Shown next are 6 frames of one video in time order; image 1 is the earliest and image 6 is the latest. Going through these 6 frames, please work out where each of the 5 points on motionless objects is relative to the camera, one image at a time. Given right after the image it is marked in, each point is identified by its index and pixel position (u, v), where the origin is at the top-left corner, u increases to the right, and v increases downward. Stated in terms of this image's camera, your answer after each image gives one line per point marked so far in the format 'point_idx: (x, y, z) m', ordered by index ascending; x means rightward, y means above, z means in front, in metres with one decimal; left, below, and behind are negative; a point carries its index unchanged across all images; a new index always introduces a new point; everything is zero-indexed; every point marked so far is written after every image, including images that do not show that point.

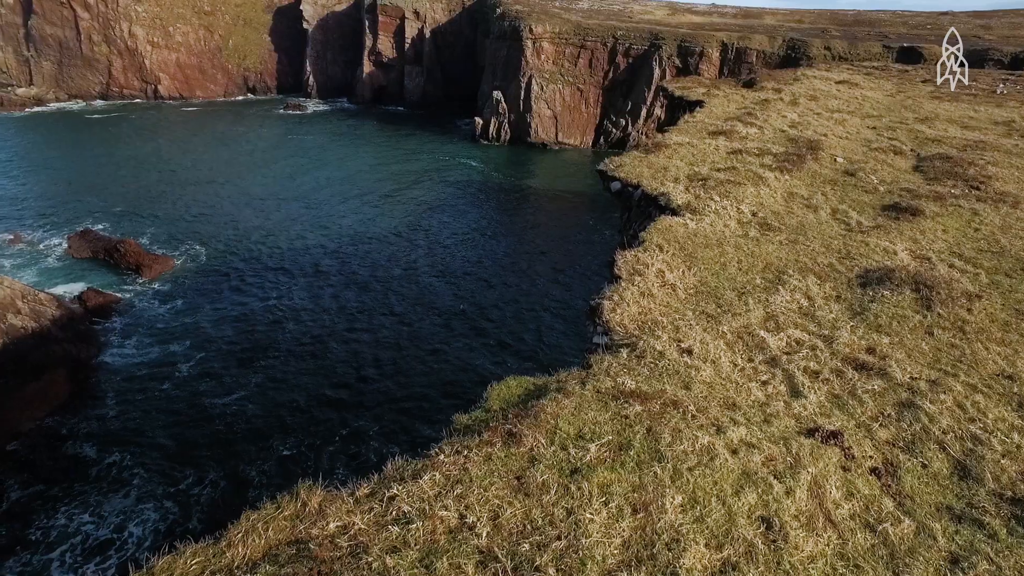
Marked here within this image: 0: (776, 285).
0: (+6.2, +0.1, +12.8) m
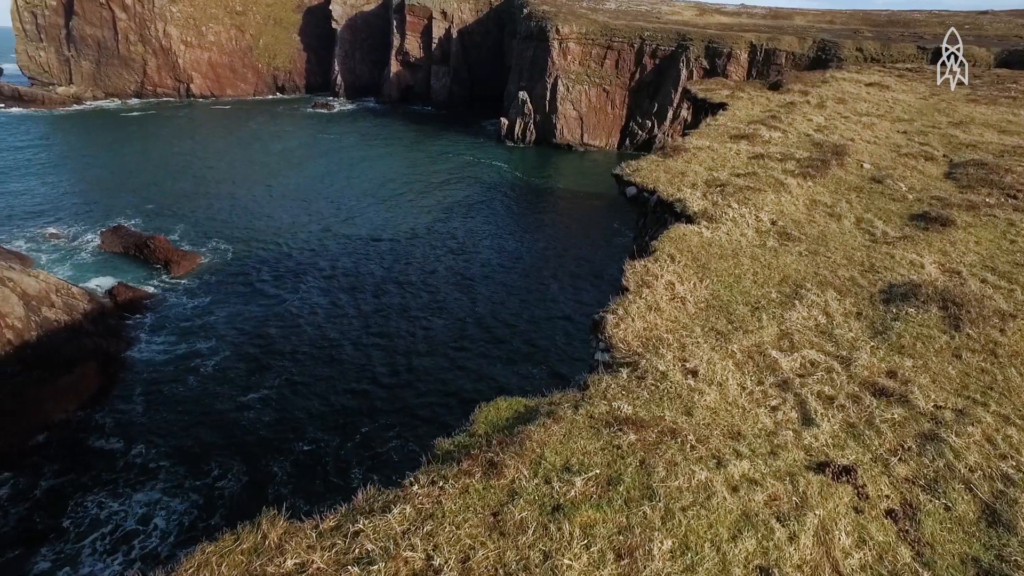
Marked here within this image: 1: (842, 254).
0: (+6.2, -0.3, +12.2) m
1: (+9.2, +0.9, +15.2) m
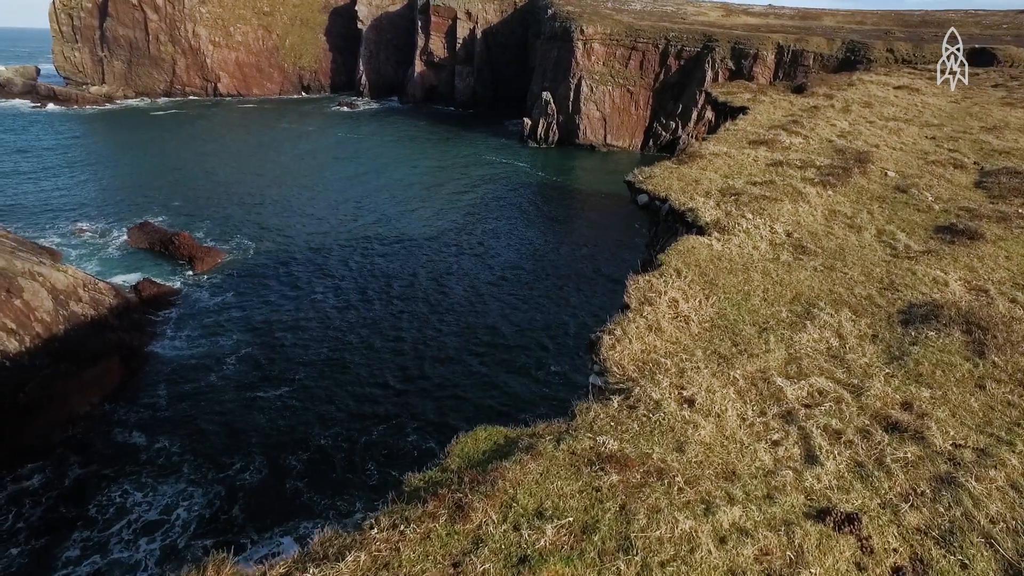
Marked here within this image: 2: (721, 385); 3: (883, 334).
0: (+6.1, -0.7, +11.5) m
1: (+9.2, +0.5, +14.5) m
2: (+3.4, -1.6, +8.9) m
3: (+7.6, -1.0, +11.2) m
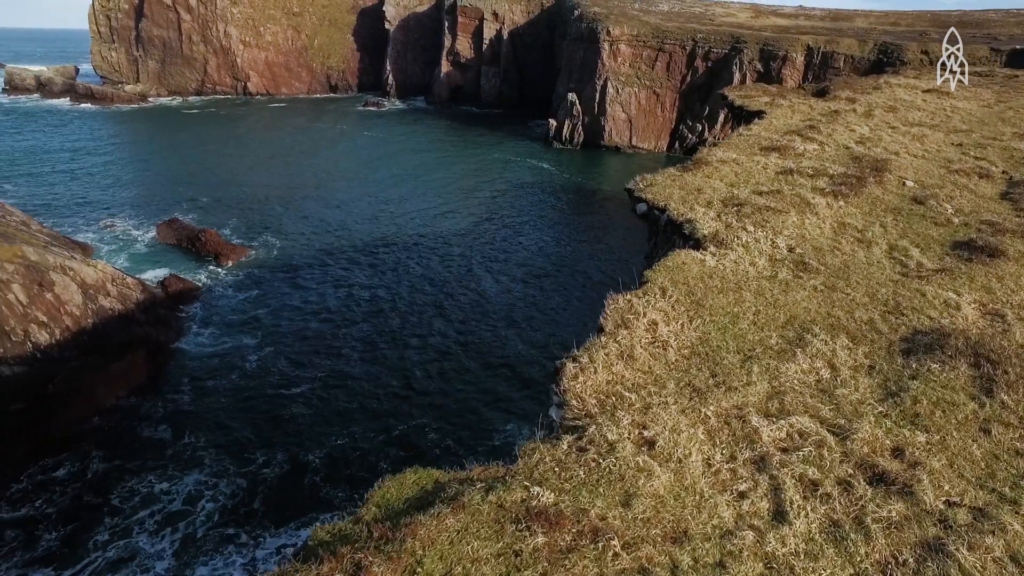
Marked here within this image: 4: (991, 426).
0: (+5.5, -1.2, +10.6) m
1: (+8.7, -0.1, +13.5) m
2: (+2.6, -2.0, +8.1) m
3: (+6.9, -1.5, +10.2) m
4: (+7.5, -2.2, +8.6) m
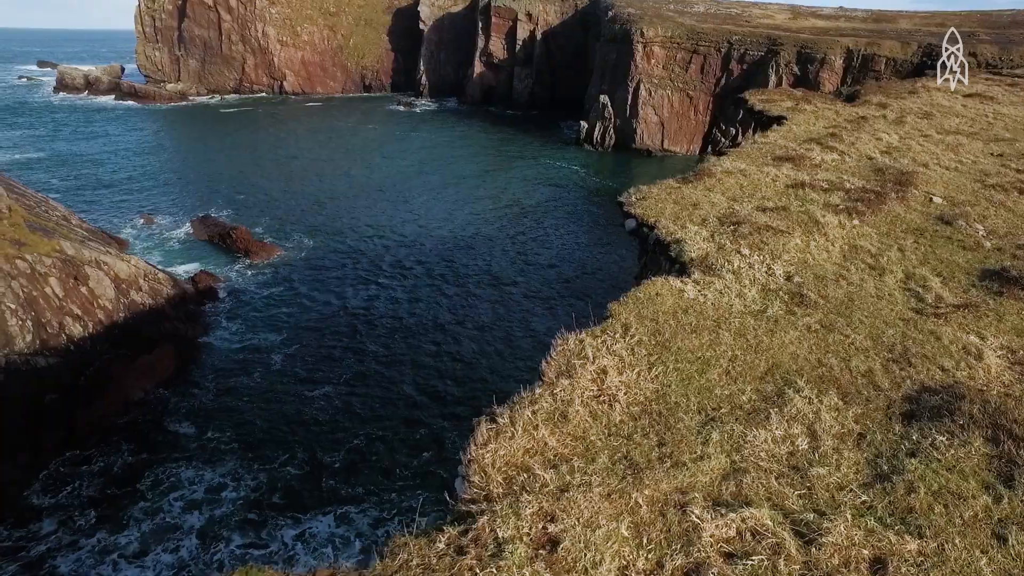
0: (+4.2, -1.9, +8.9) m
1: (+7.5, -0.9, +11.6) m
2: (+1.2, -2.7, +6.5) m
3: (+5.6, -2.3, +8.4) m
4: (+6.1, -3.0, +6.8) m
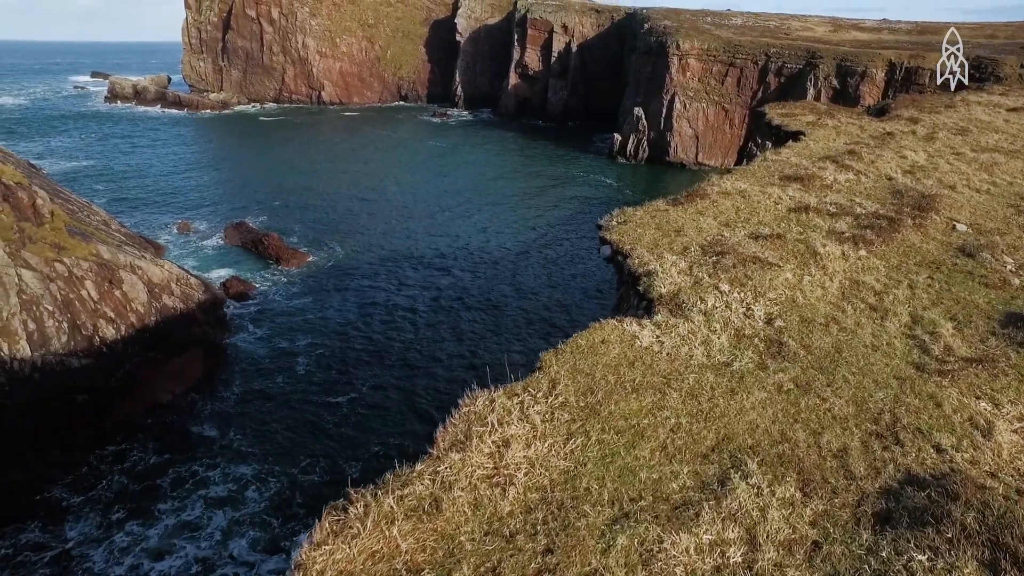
0: (+2.5, -2.8, +7.1) m
1: (+6.0, -1.9, +9.7) m
2: (-0.6, -3.4, +4.9) m
3: (+3.9, -3.1, +6.6) m
4: (+4.3, -3.8, +4.9) m
